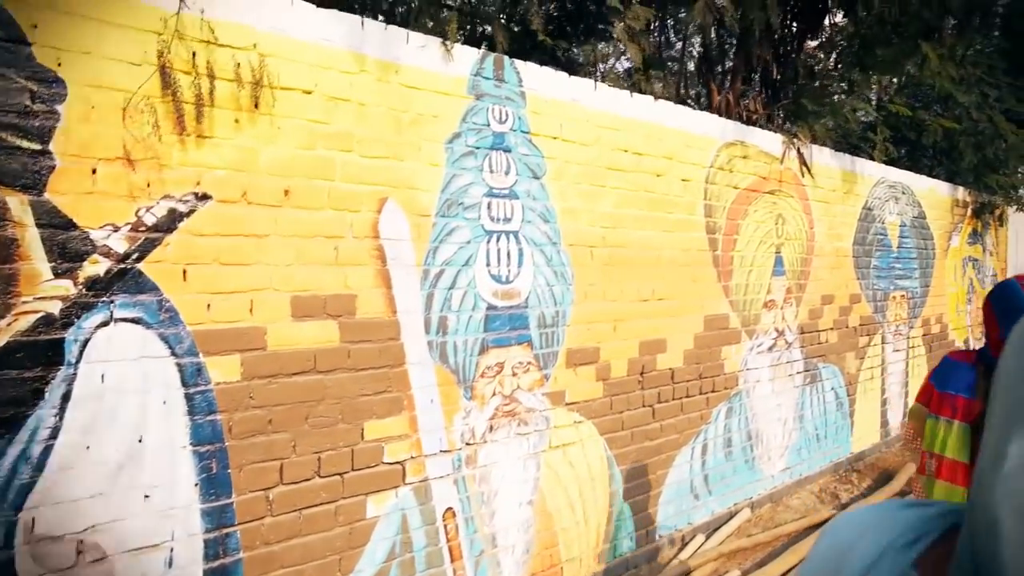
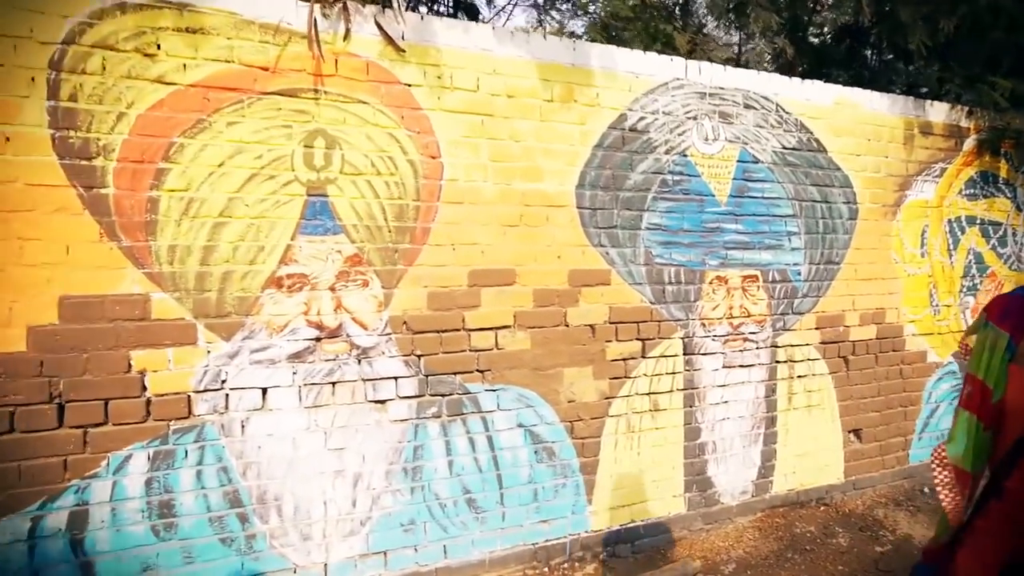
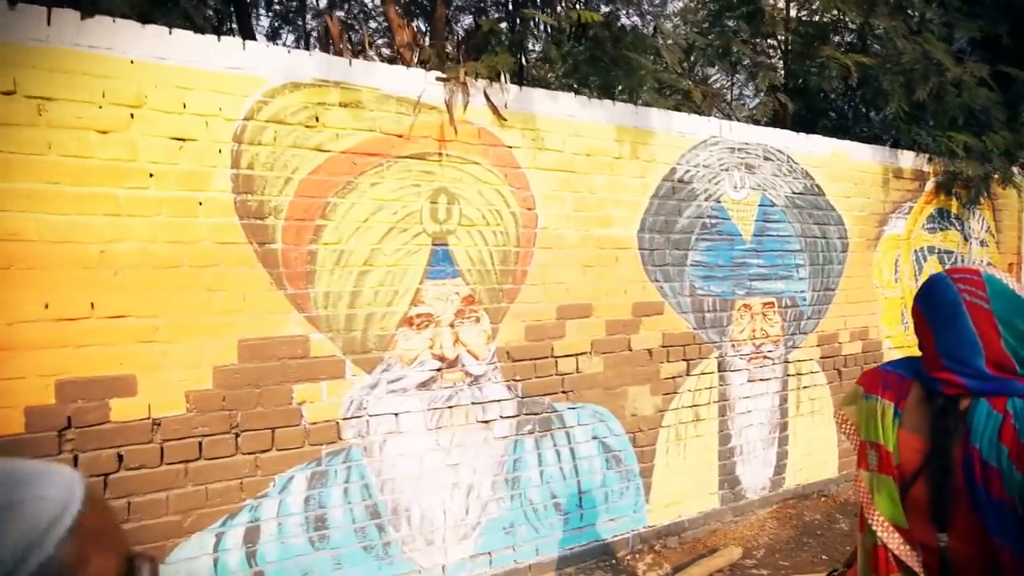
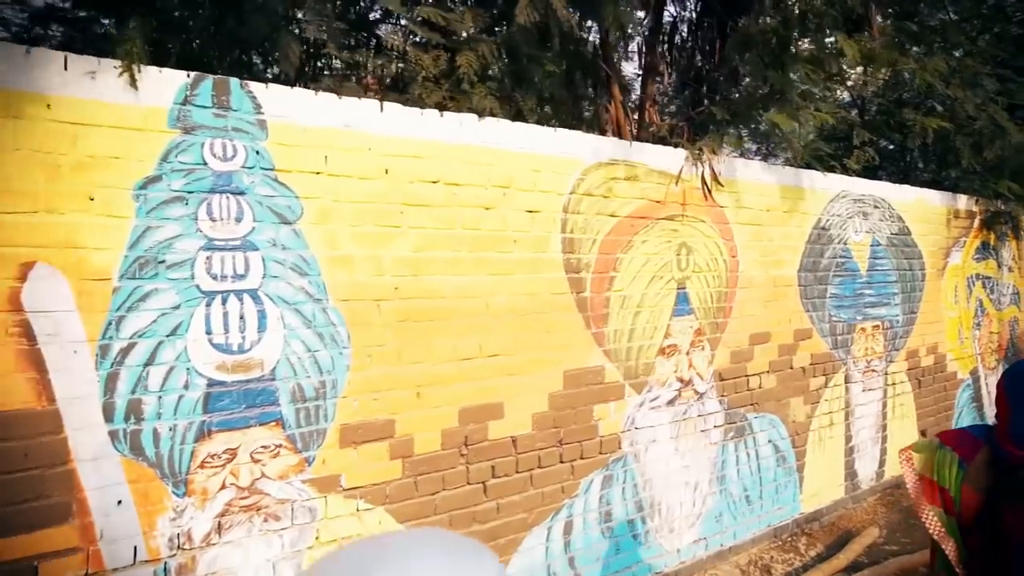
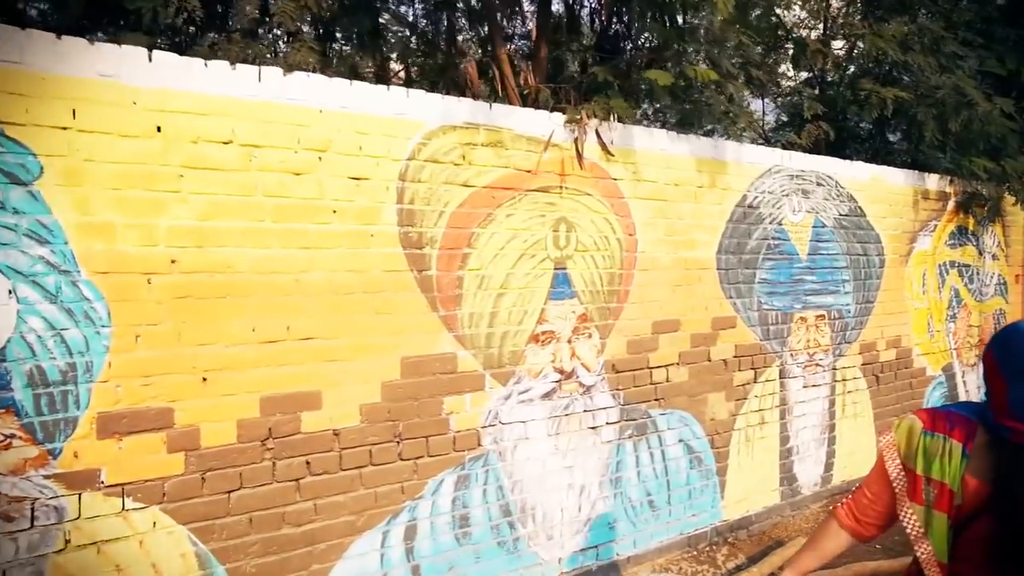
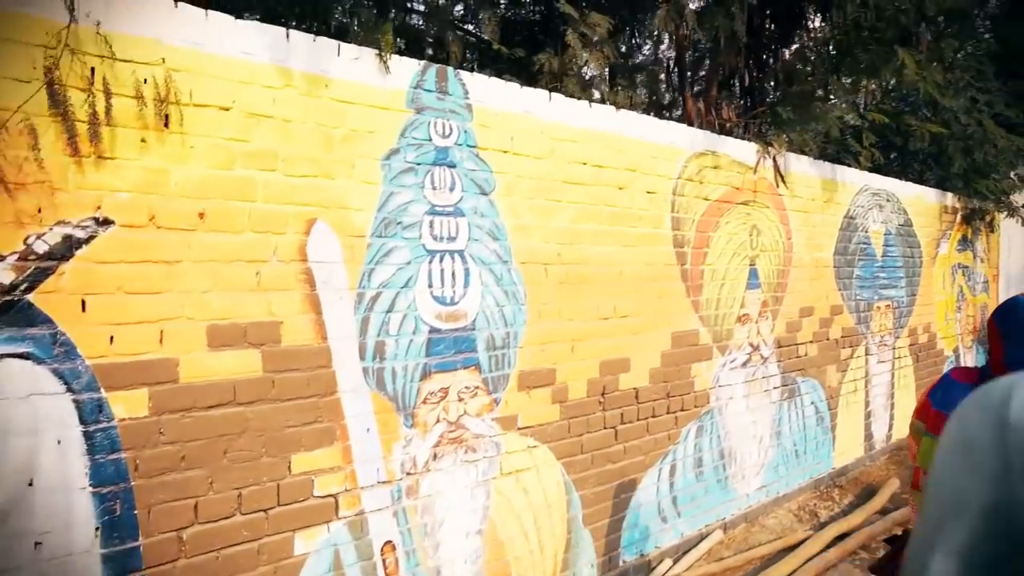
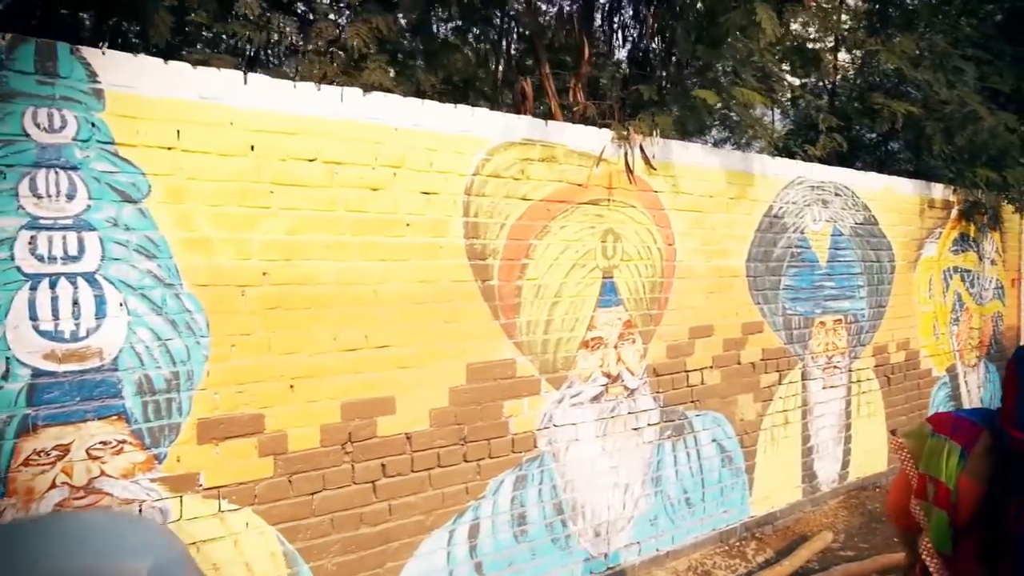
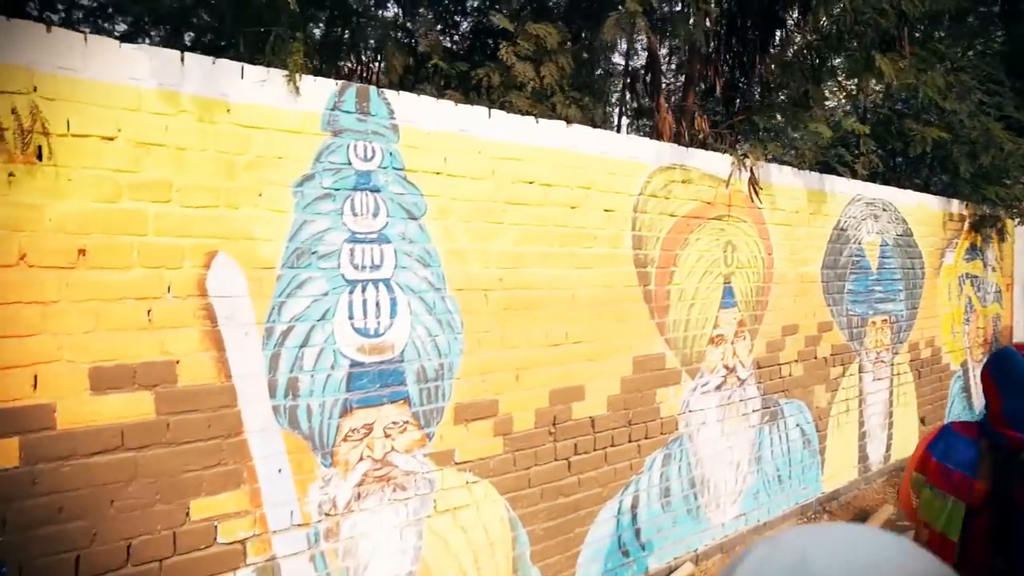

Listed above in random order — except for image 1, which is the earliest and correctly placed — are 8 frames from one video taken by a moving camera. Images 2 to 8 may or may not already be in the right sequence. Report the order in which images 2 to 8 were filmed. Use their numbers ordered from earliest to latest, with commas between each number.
6, 8, 4, 7, 5, 3, 2
